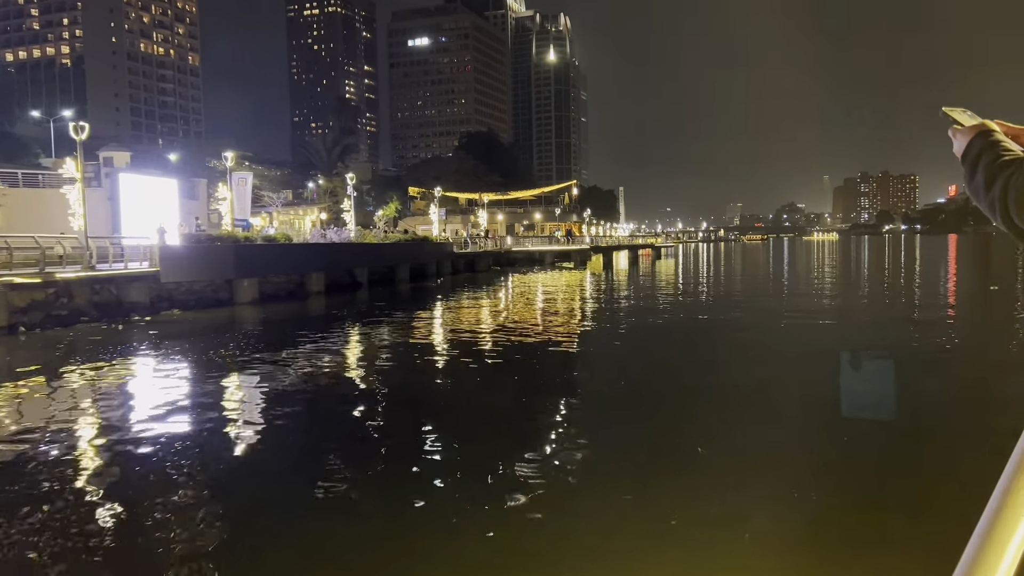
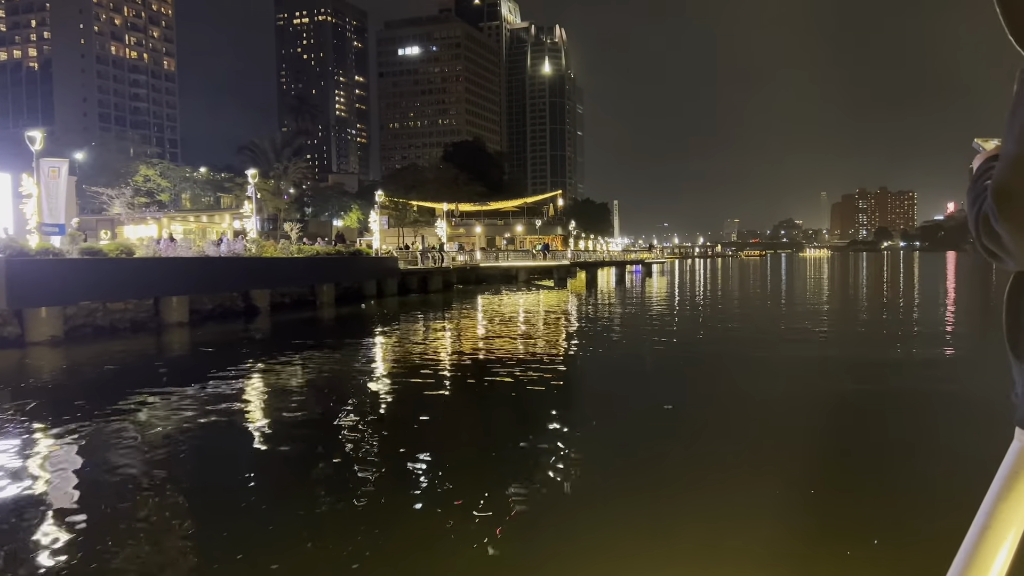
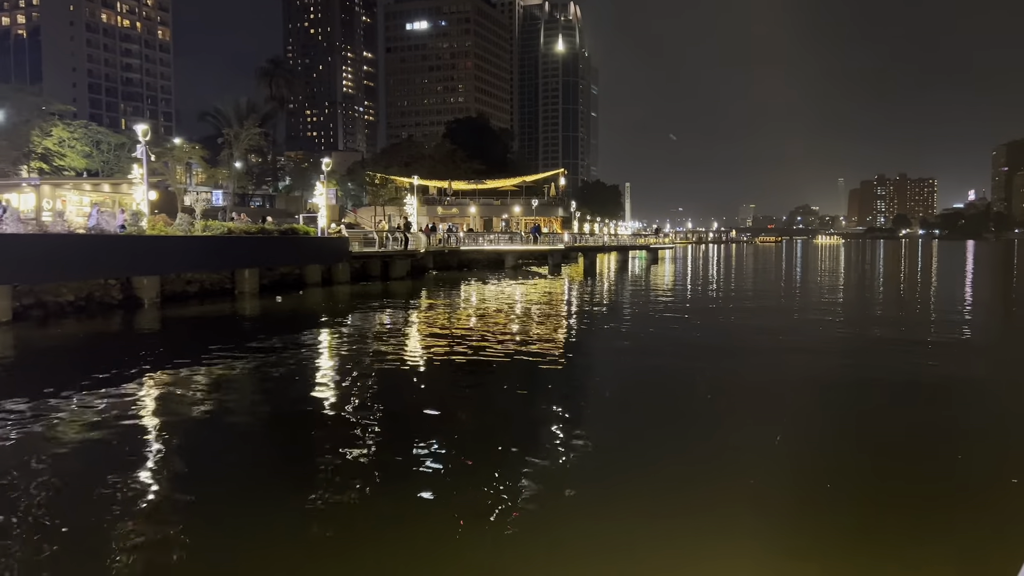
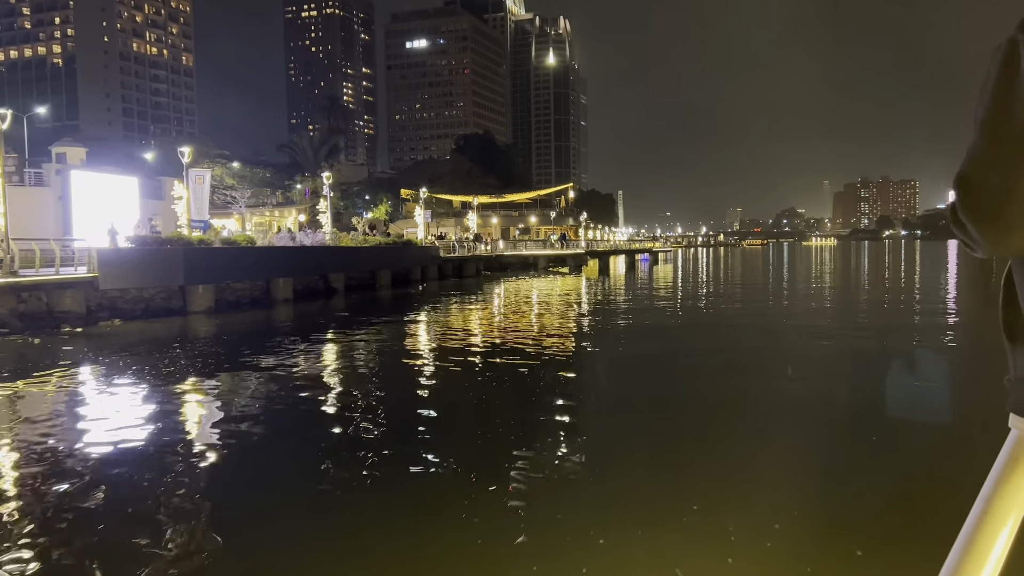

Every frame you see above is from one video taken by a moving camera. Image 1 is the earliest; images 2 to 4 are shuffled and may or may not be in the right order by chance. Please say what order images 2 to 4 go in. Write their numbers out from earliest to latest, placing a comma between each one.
4, 2, 3
